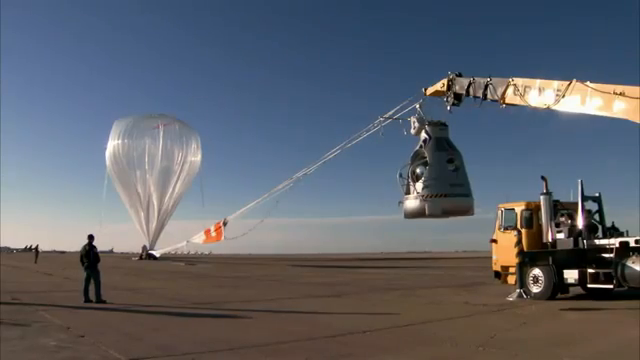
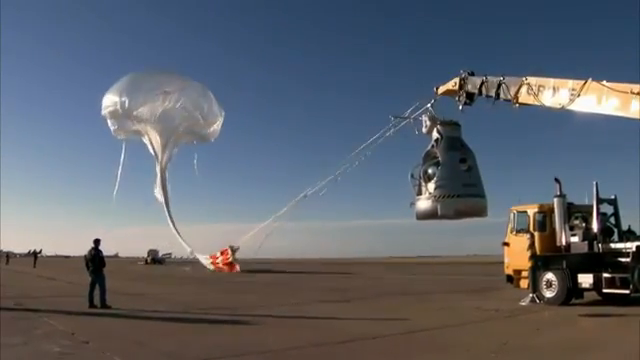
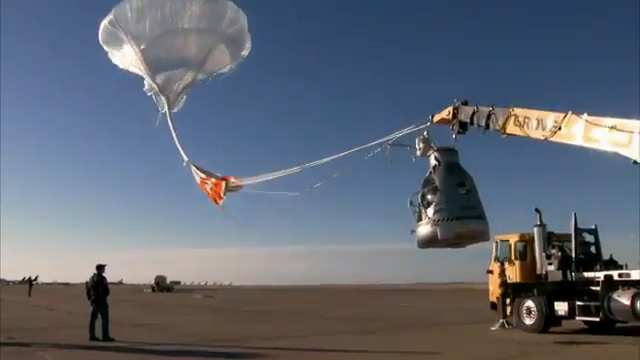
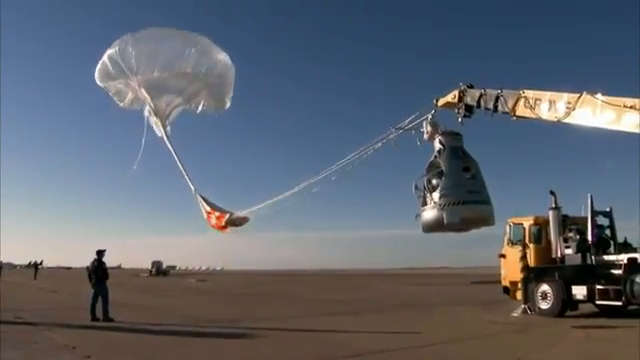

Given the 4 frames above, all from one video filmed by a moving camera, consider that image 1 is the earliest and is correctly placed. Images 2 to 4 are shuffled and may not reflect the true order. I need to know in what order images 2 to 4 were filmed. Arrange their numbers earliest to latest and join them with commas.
2, 4, 3
